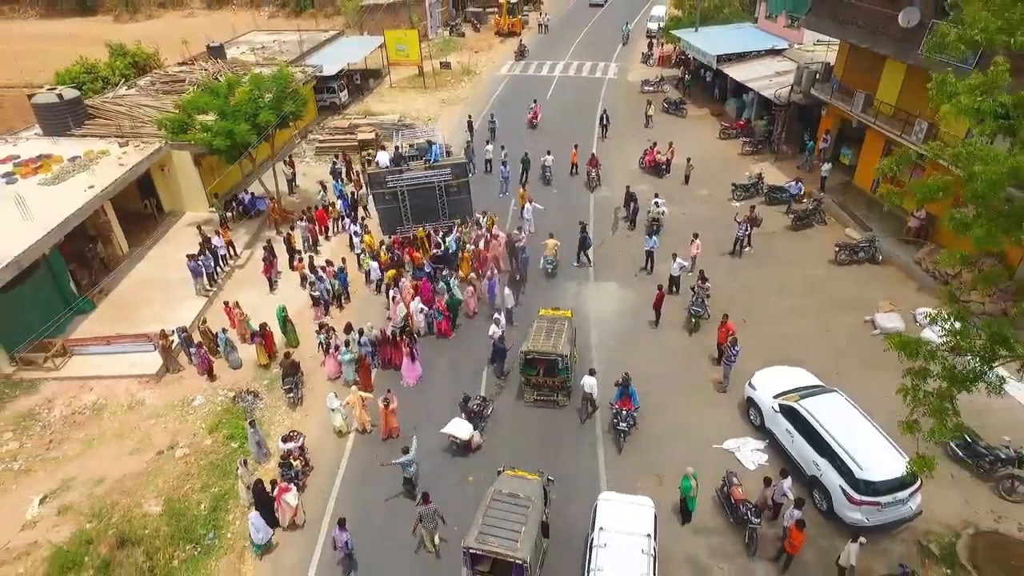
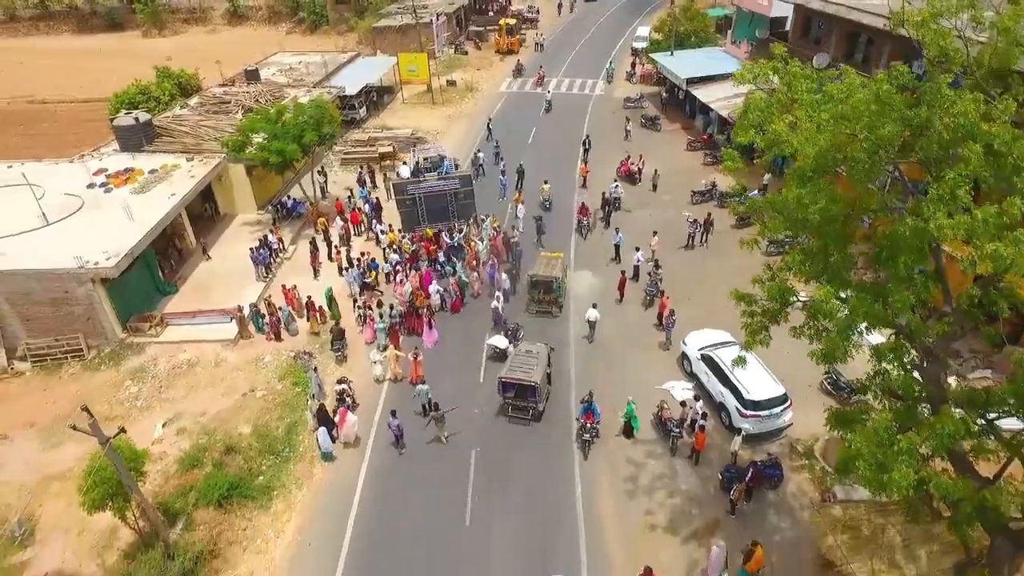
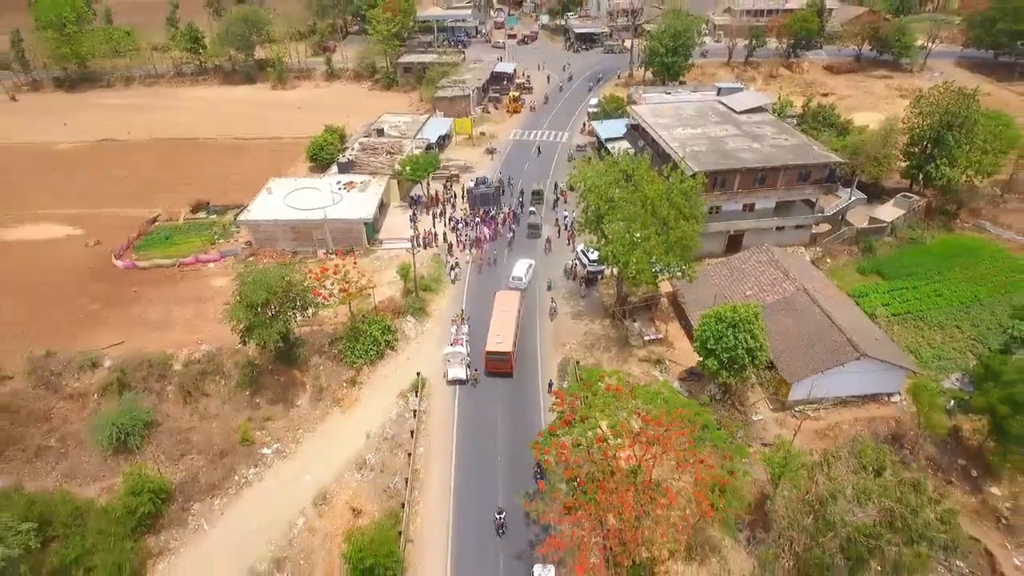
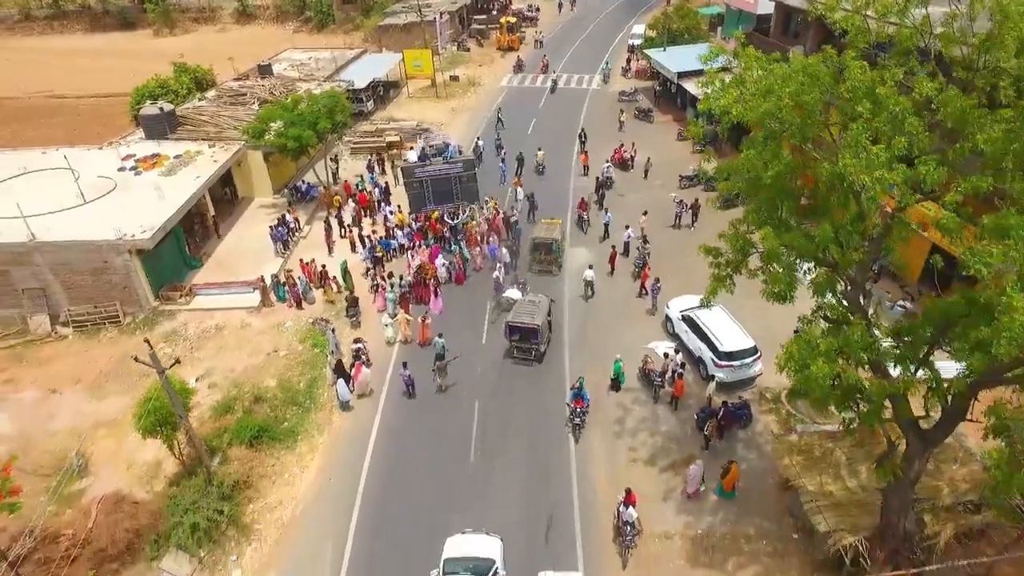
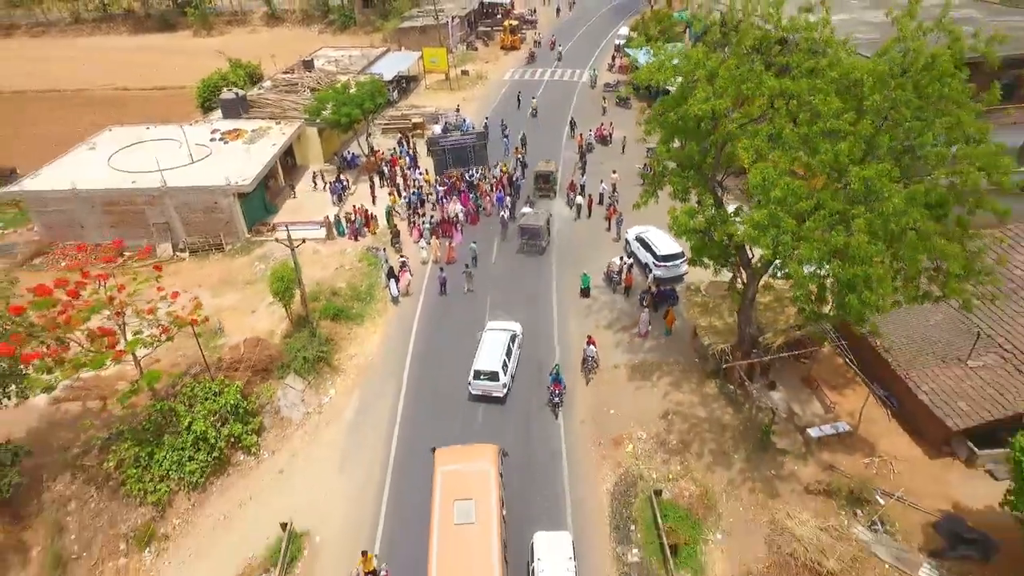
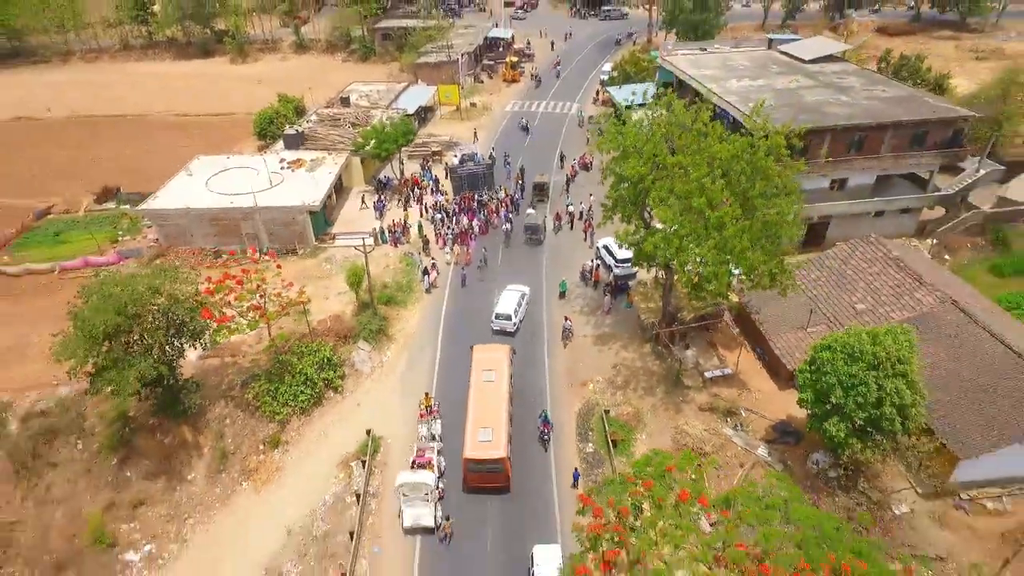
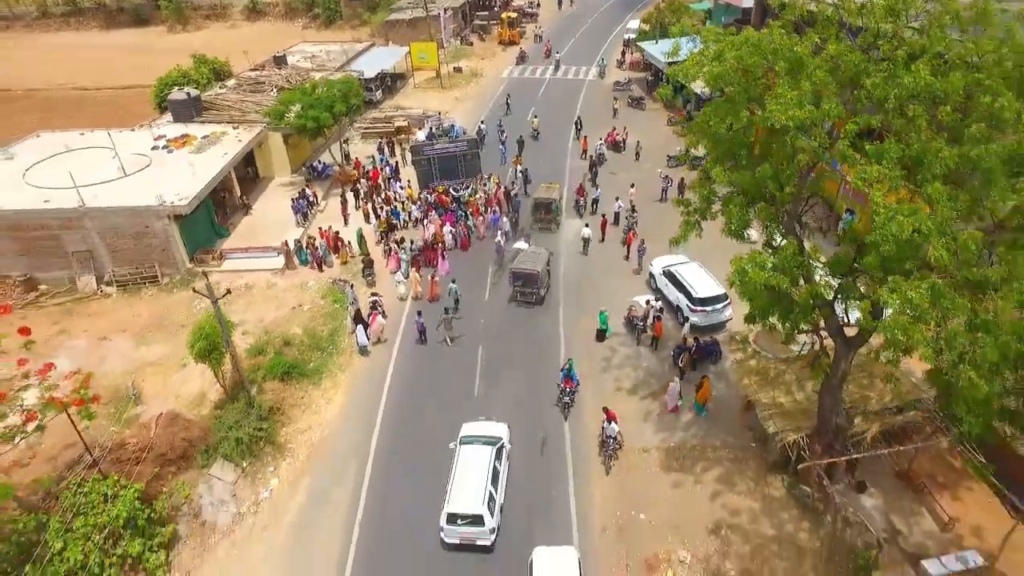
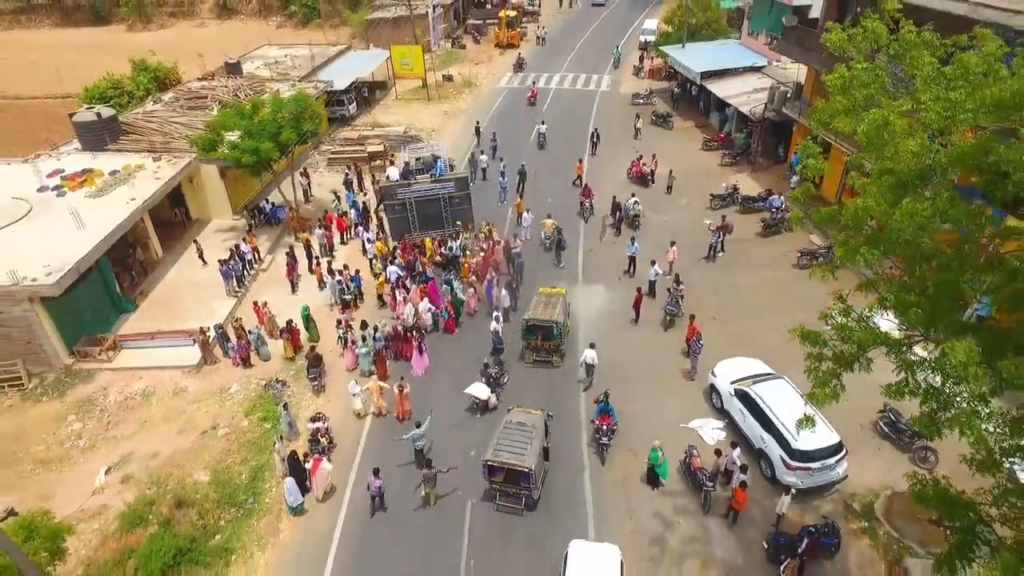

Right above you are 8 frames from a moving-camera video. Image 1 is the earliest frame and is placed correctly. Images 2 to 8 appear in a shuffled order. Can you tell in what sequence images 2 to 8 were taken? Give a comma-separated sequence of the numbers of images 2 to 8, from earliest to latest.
8, 2, 4, 7, 5, 6, 3
